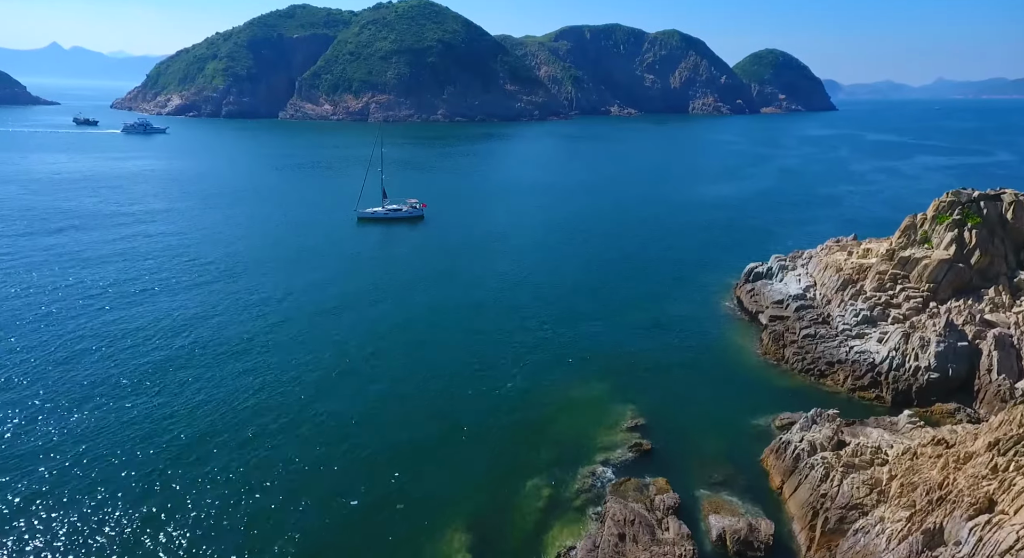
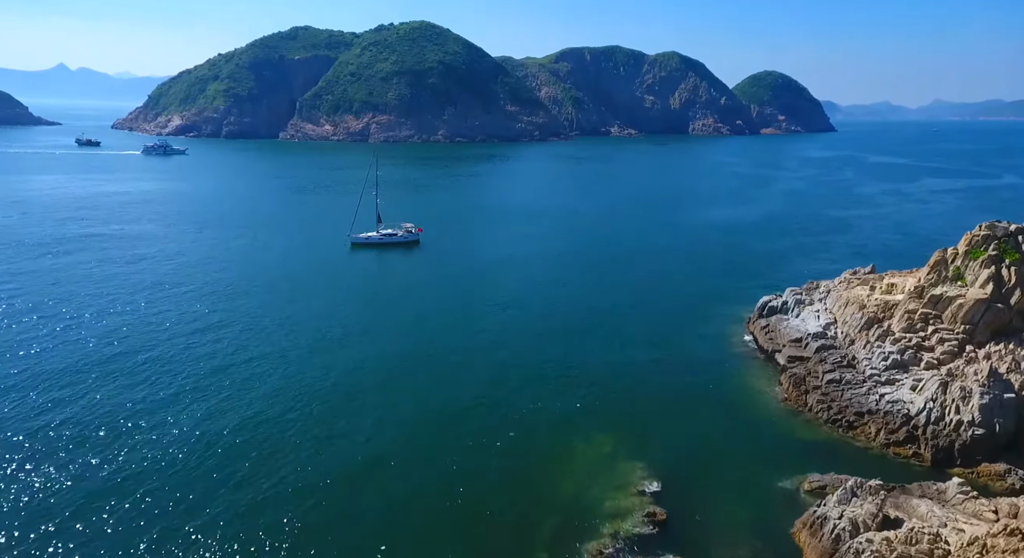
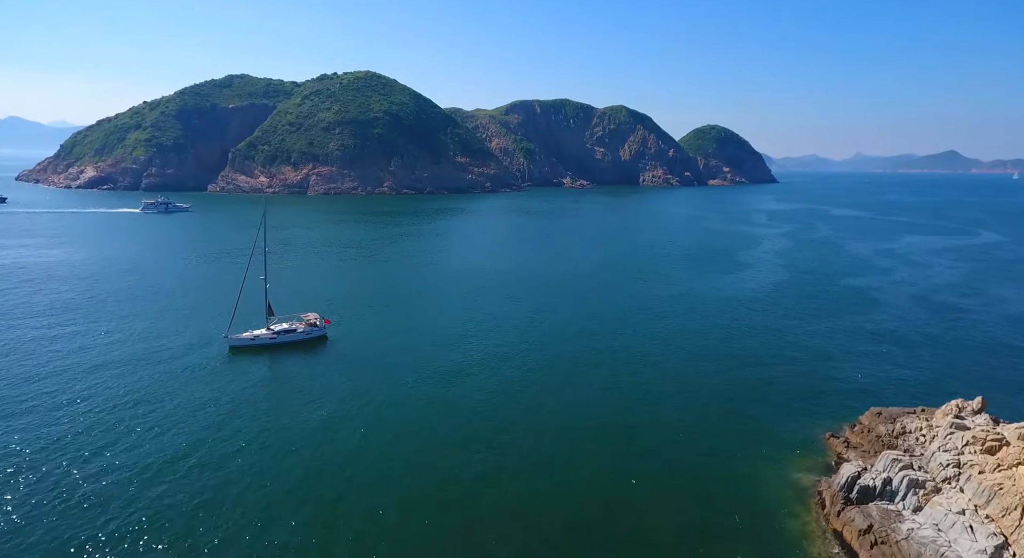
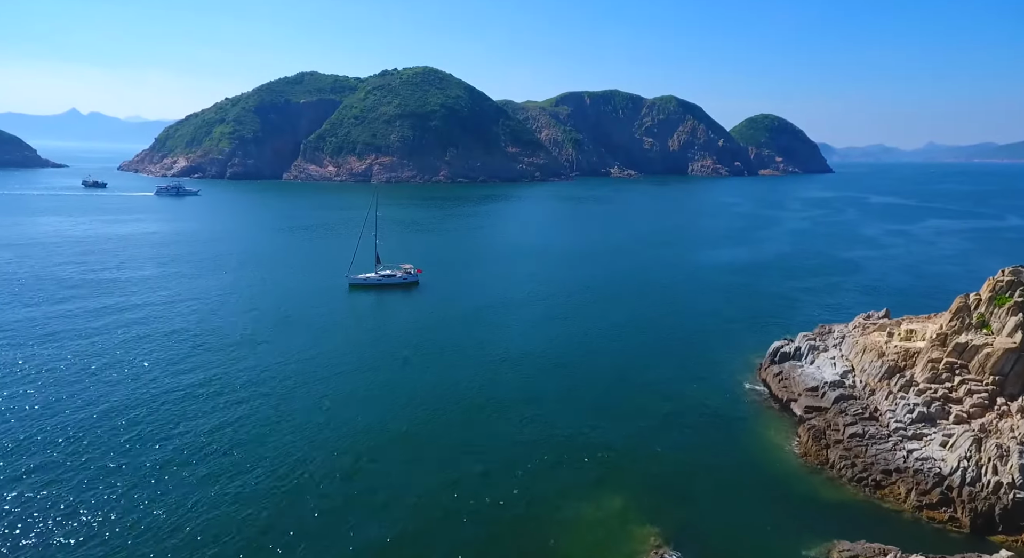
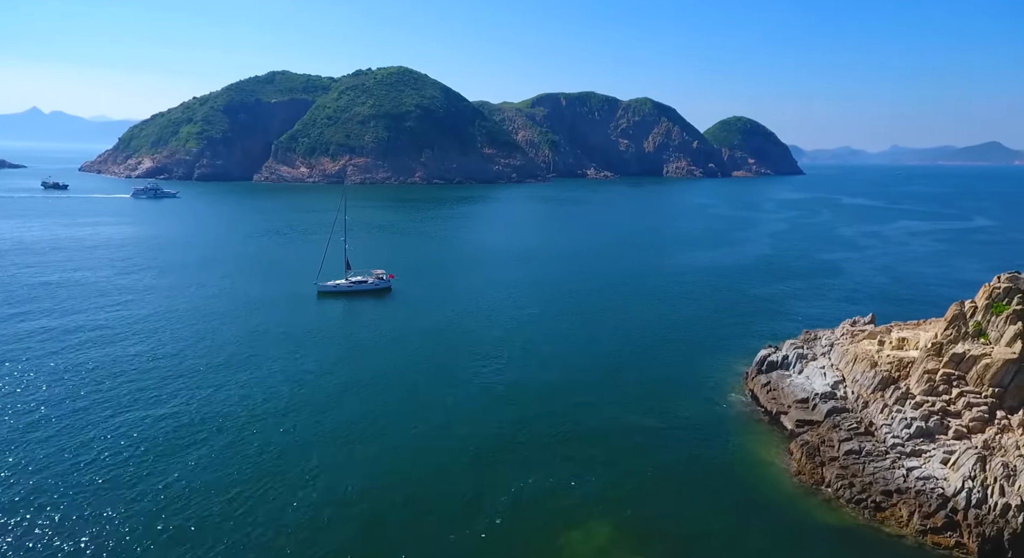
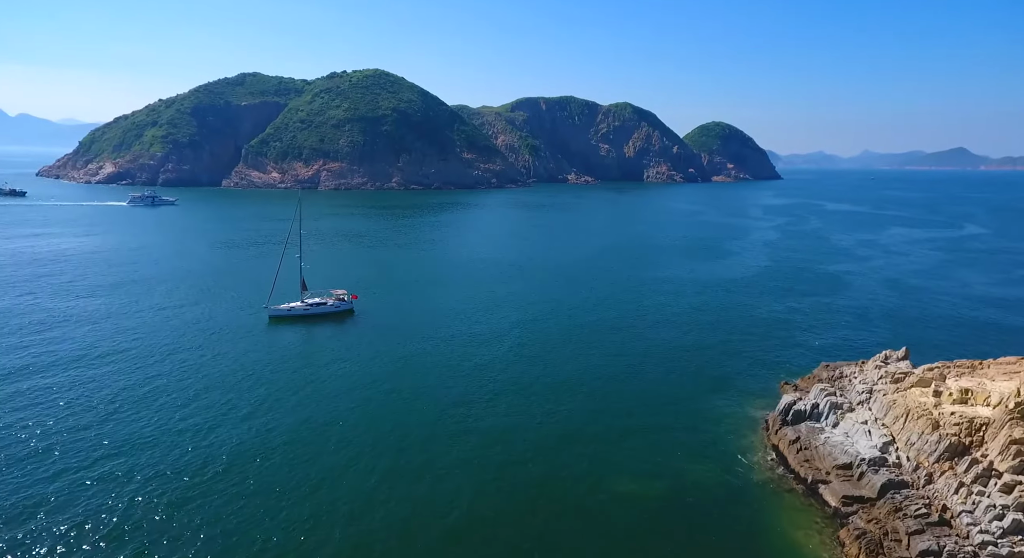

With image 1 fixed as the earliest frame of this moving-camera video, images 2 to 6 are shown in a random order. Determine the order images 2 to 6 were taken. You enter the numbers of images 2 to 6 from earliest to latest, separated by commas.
2, 4, 5, 6, 3
